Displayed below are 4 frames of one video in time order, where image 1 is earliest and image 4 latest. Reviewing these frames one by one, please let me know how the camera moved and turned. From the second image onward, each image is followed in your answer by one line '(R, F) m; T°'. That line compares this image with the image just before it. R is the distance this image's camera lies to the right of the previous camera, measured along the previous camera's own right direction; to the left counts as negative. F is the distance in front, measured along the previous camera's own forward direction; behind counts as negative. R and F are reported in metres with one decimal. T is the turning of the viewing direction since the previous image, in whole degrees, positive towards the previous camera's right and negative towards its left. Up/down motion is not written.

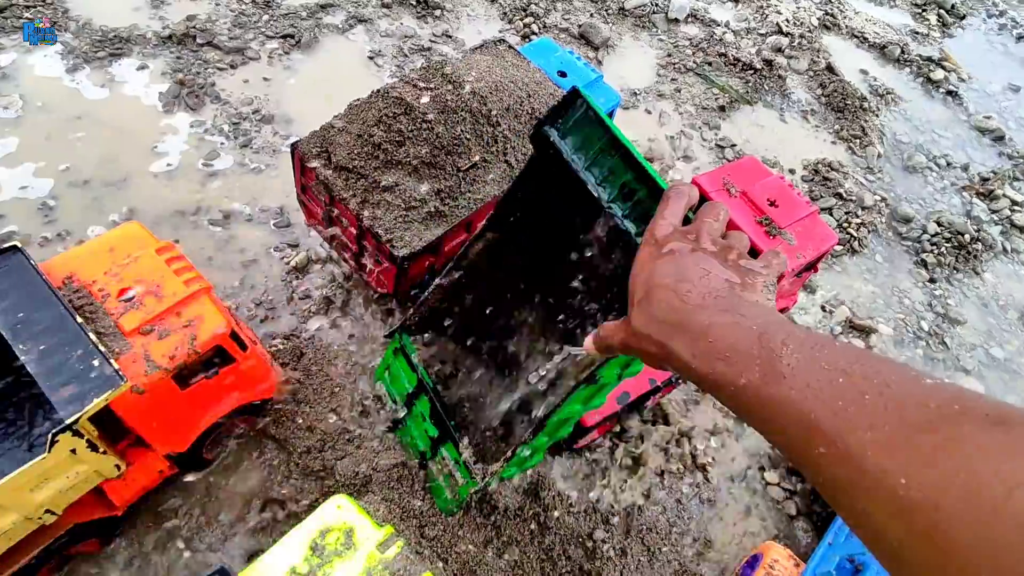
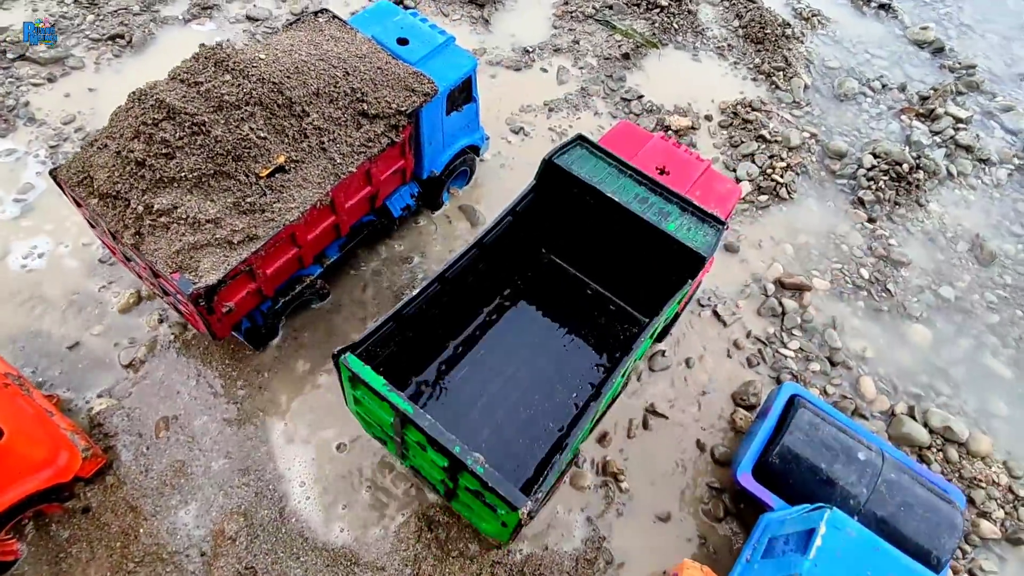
(+0.7, +0.5) m; +1°
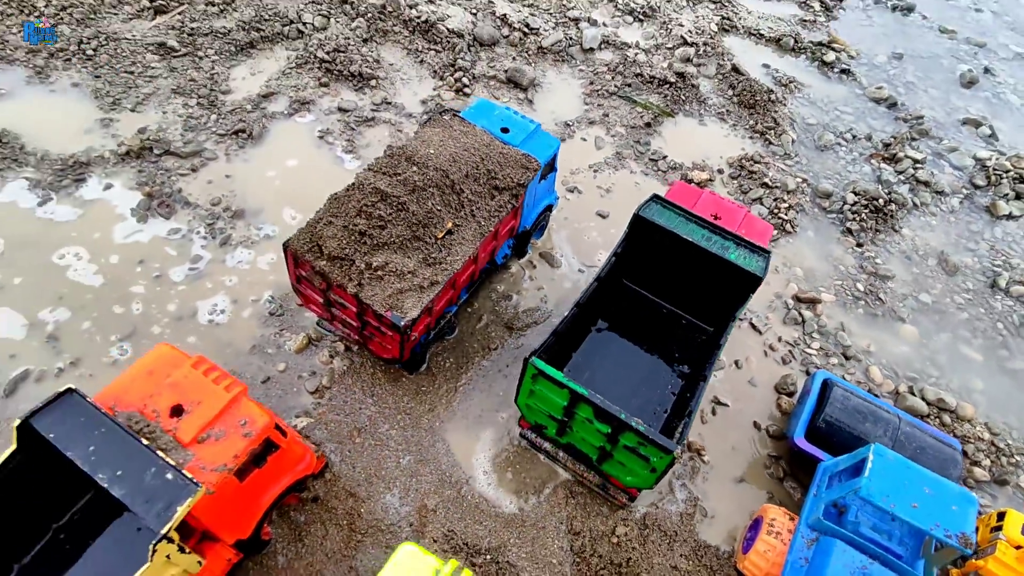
(-0.8, -0.9) m; +3°
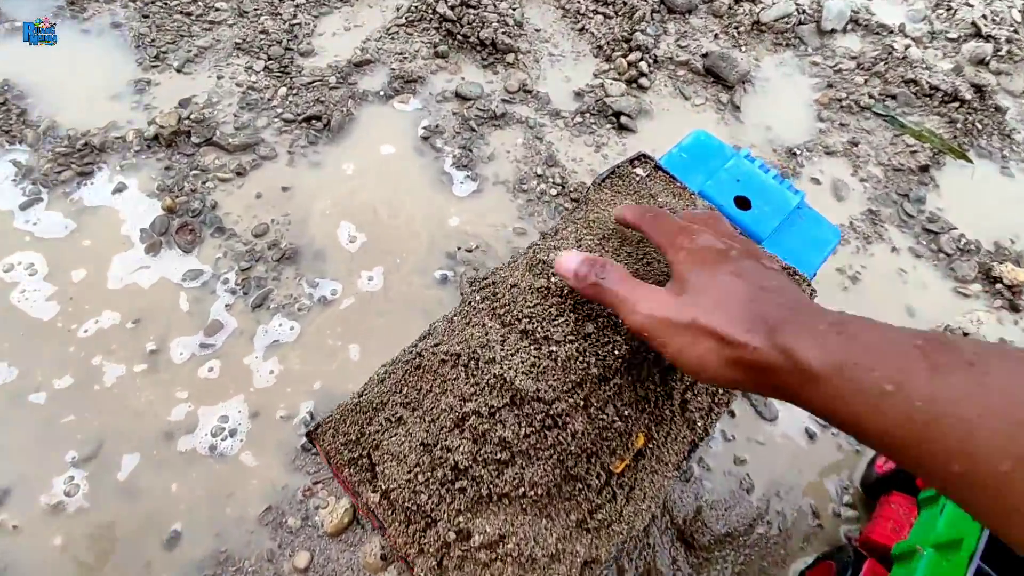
(-0.5, +1.8) m; -8°
